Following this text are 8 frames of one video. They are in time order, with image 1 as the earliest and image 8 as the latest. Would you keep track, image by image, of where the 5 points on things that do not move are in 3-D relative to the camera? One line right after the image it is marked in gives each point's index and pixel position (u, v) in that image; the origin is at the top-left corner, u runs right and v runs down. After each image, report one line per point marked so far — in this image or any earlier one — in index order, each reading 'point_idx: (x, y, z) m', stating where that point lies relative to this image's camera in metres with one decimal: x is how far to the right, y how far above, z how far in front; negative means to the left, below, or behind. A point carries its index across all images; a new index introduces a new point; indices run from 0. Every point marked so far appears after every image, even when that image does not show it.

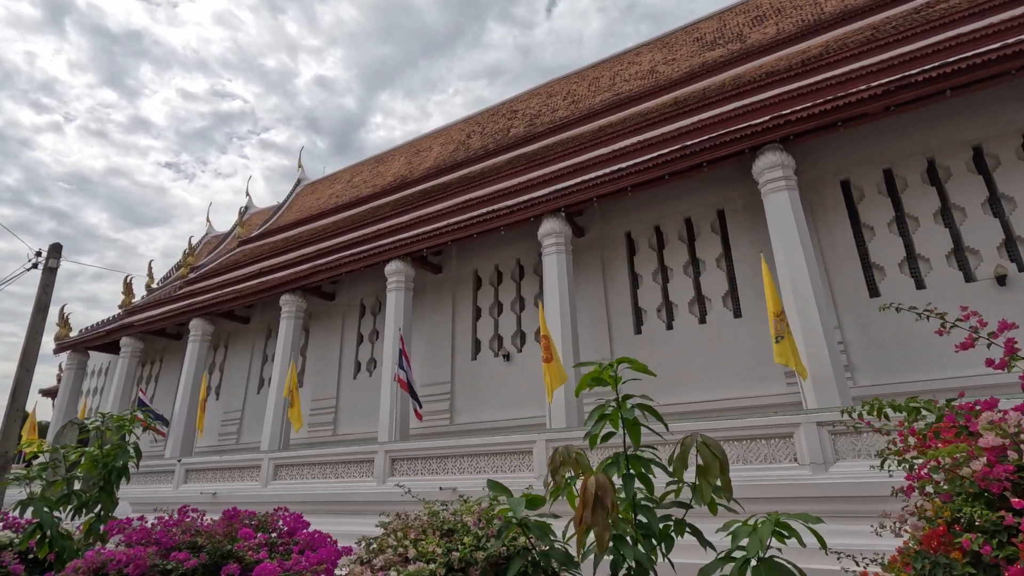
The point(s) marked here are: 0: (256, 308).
0: (-5.7, -0.5, +11.9) m
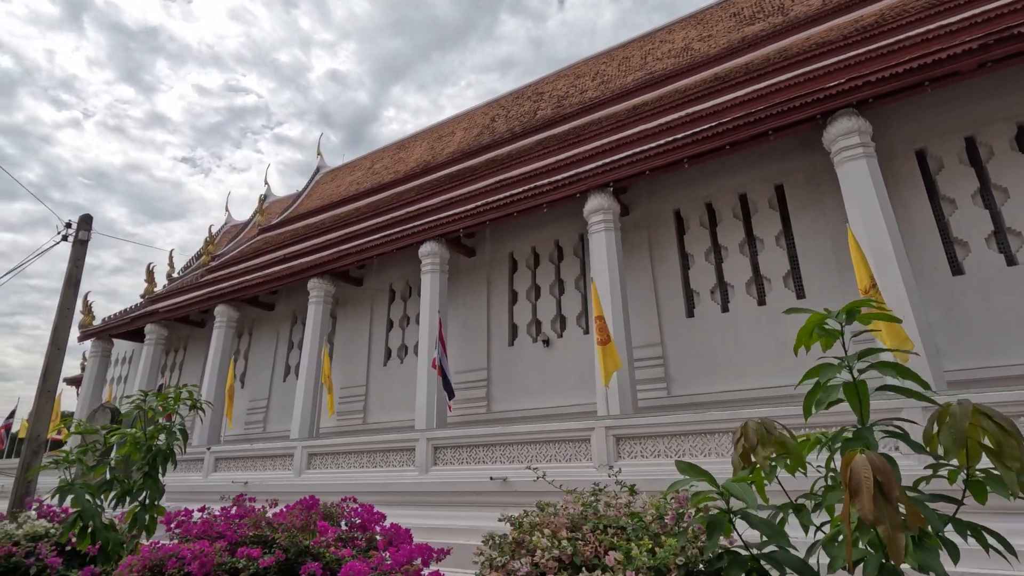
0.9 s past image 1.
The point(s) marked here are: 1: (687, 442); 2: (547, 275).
0: (-5.0, -0.2, +11.6) m
1: (+1.5, -1.3, +4.6) m
2: (+0.5, +0.2, +8.2) m
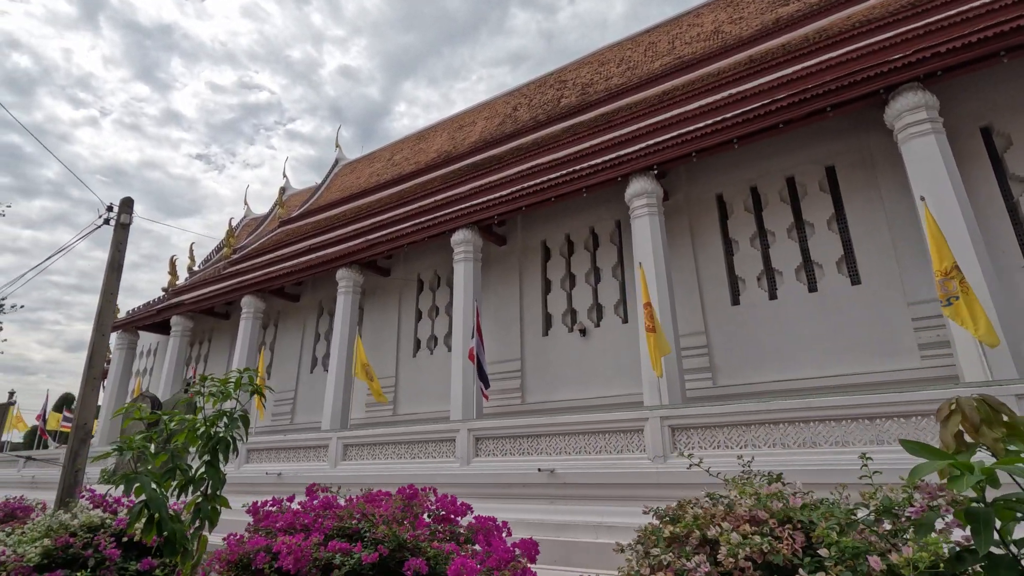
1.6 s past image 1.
0: (-4.4, 0.0, +11.5) m
1: (+1.9, -1.2, +4.4) m
2: (+1.0, +0.4, +8.0) m
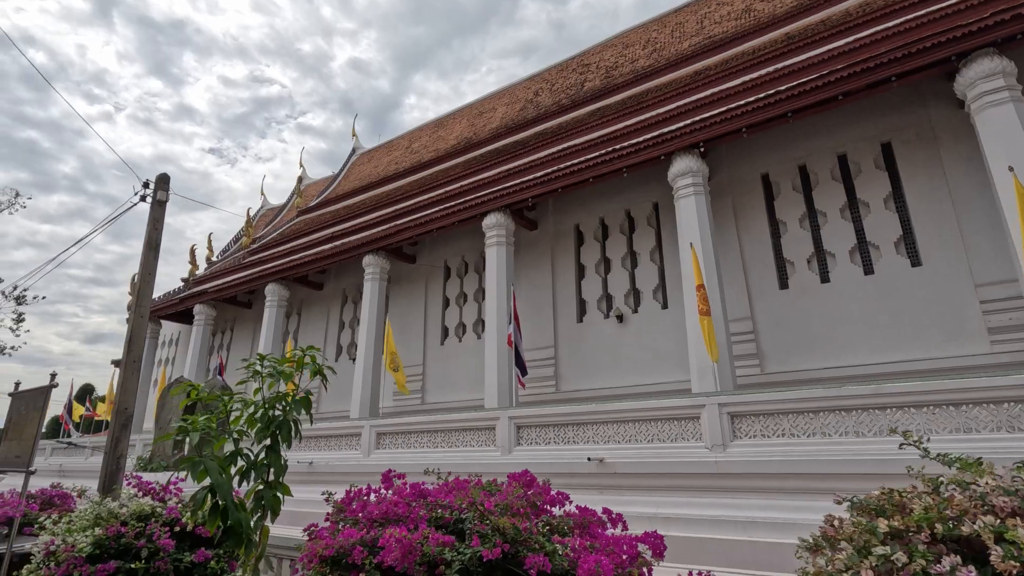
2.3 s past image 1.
0: (-3.9, +0.3, +11.4) m
1: (+2.4, -1.0, +4.2) m
2: (+1.5, +0.6, +7.8) m
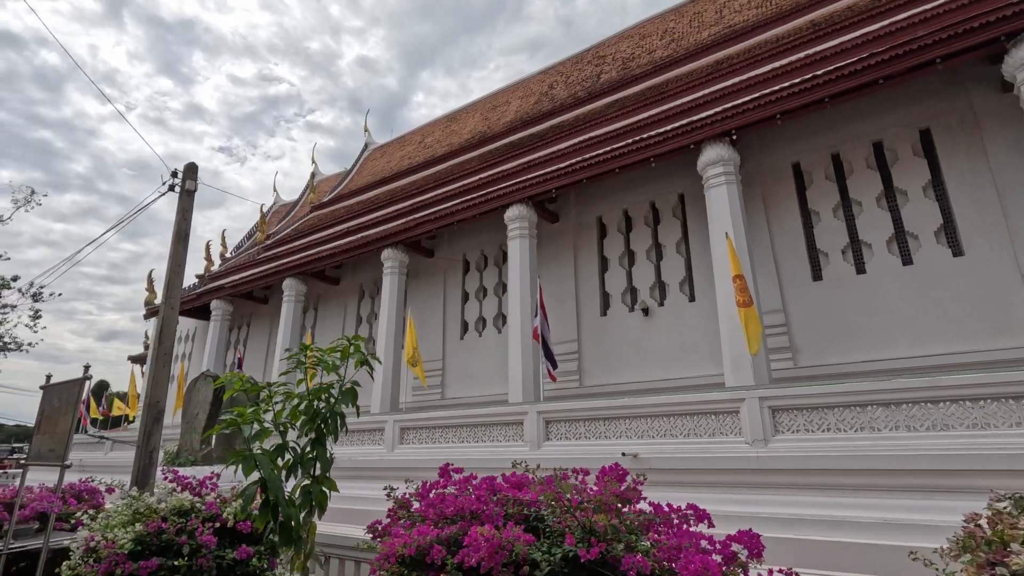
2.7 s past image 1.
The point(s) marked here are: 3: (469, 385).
0: (-3.5, +0.4, +11.3) m
1: (+2.6, -0.9, +4.0) m
2: (+1.8, +0.7, +7.6) m
3: (-0.7, -1.6, +8.8) m
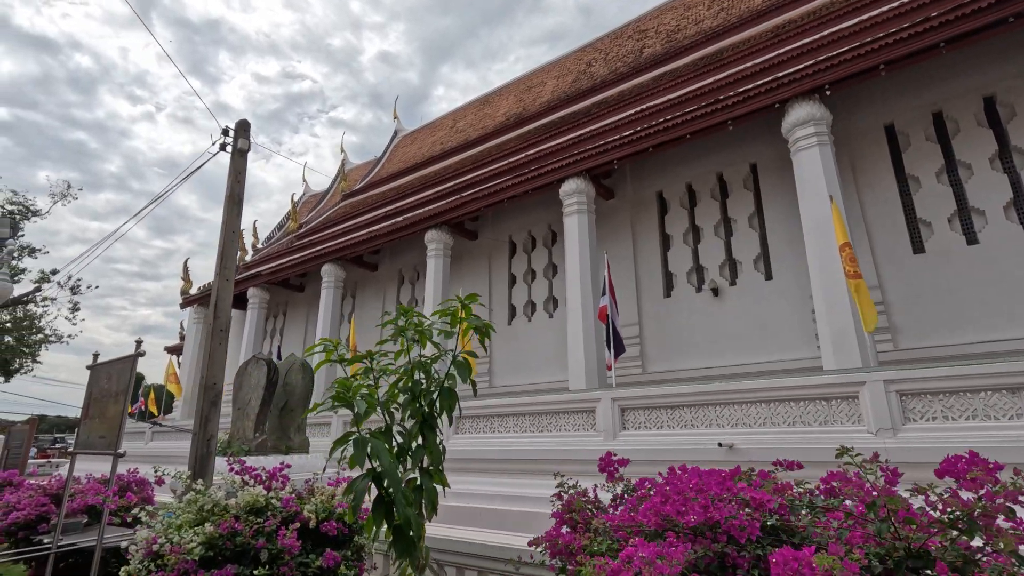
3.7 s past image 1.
0: (-2.6, +0.7, +11.0) m
1: (+3.2, -0.7, +3.4) m
2: (+2.6, +1.0, +7.0) m
3: (+0.1, -1.3, +8.3) m
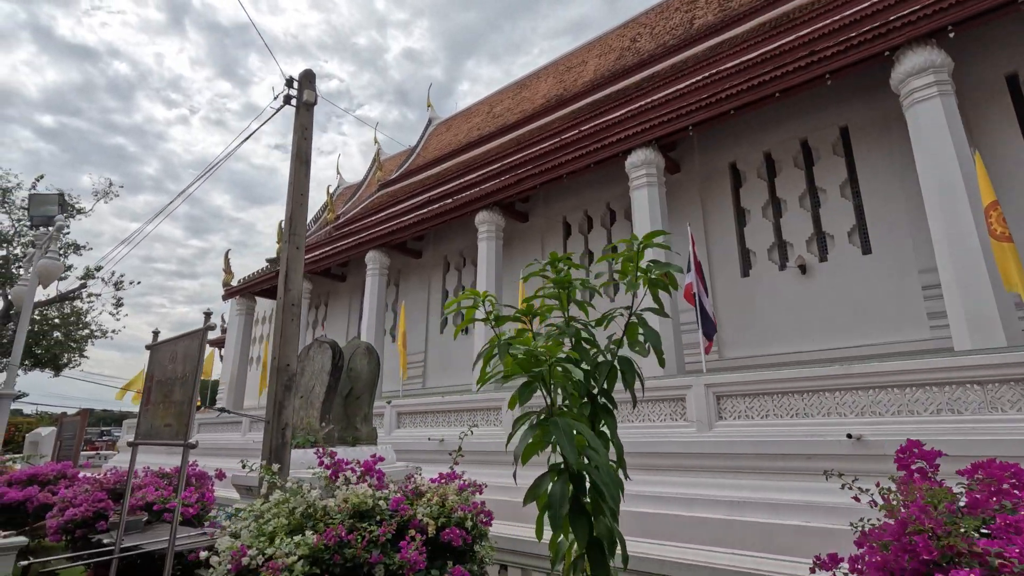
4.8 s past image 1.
0: (-1.6, +0.9, +10.6) m
1: (+3.8, -0.5, +2.8) m
2: (+3.3, +1.2, +6.4) m
3: (+1.0, -1.0, +7.8) m
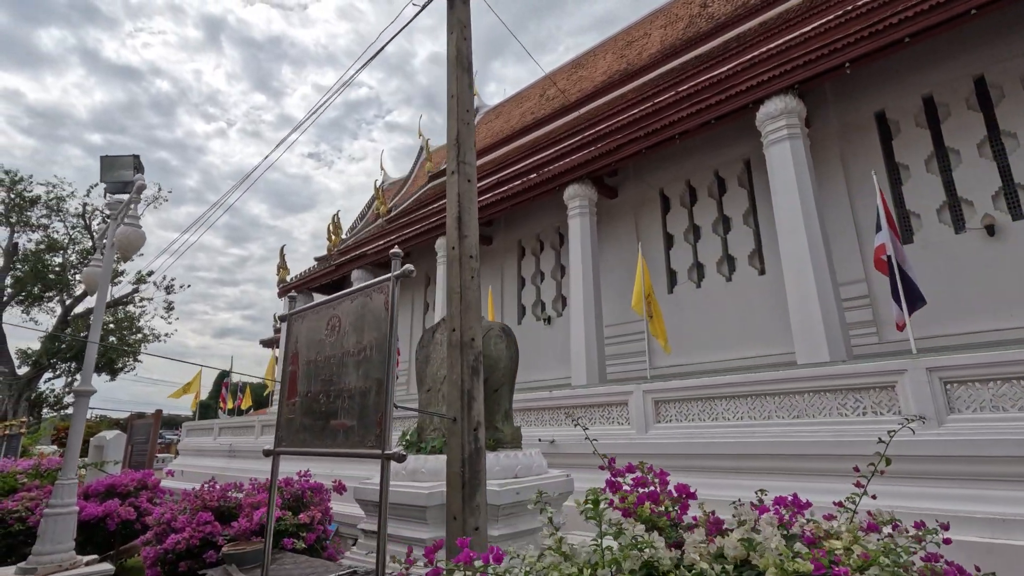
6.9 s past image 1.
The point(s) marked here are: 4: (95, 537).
0: (-0.2, +1.2, +9.8) m
1: (+4.8, -0.1, +1.7) m
2: (+4.5, +1.6, +5.3) m
3: (+2.3, -0.8, +6.9) m
4: (-3.0, -1.8, +3.9) m
